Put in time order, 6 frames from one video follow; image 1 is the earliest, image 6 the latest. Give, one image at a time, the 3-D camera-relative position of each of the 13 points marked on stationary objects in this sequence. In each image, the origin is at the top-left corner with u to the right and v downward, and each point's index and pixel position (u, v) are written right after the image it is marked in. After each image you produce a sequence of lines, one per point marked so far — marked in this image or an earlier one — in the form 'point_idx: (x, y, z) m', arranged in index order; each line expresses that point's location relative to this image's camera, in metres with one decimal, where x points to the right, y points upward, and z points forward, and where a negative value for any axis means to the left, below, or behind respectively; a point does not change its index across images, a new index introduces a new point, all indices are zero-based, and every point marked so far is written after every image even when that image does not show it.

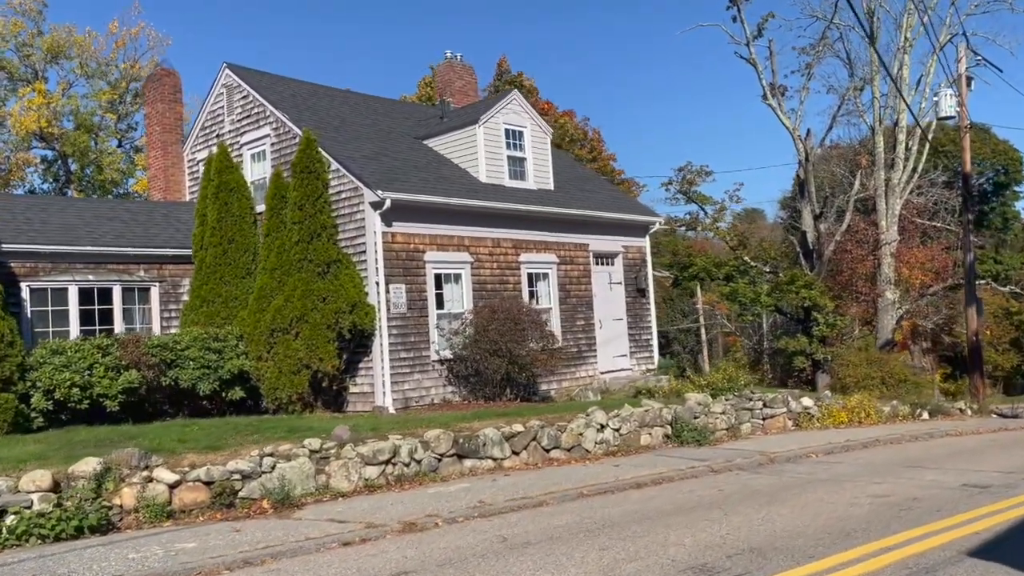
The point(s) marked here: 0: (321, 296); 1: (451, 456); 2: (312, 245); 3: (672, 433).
0: (-3.1, -0.1, +14.8) m
1: (-0.8, -2.2, +11.8) m
2: (-3.3, +0.7, +14.9) m
3: (+2.7, -2.4, +15.3) m
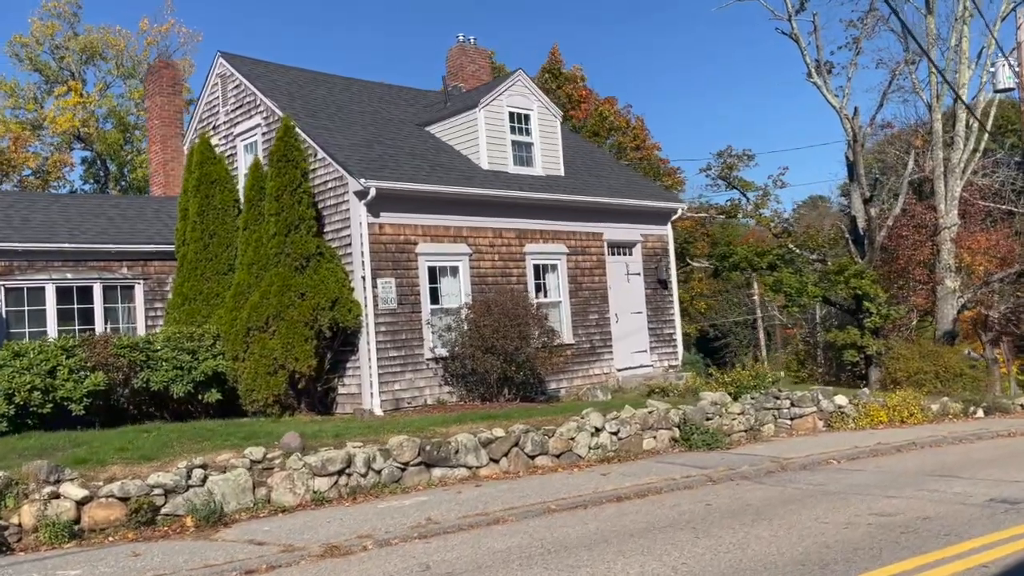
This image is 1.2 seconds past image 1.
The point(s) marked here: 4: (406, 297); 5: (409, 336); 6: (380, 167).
0: (-3.3, -0.1, +13.9) m
1: (-1.1, -2.1, +10.8) m
2: (-3.4, +0.8, +14.0) m
3: (+2.6, -2.3, +14.0) m
4: (-1.8, -0.2, +15.4) m
5: (-1.7, -0.8, +15.3) m
6: (-2.2, +2.1, +15.4) m
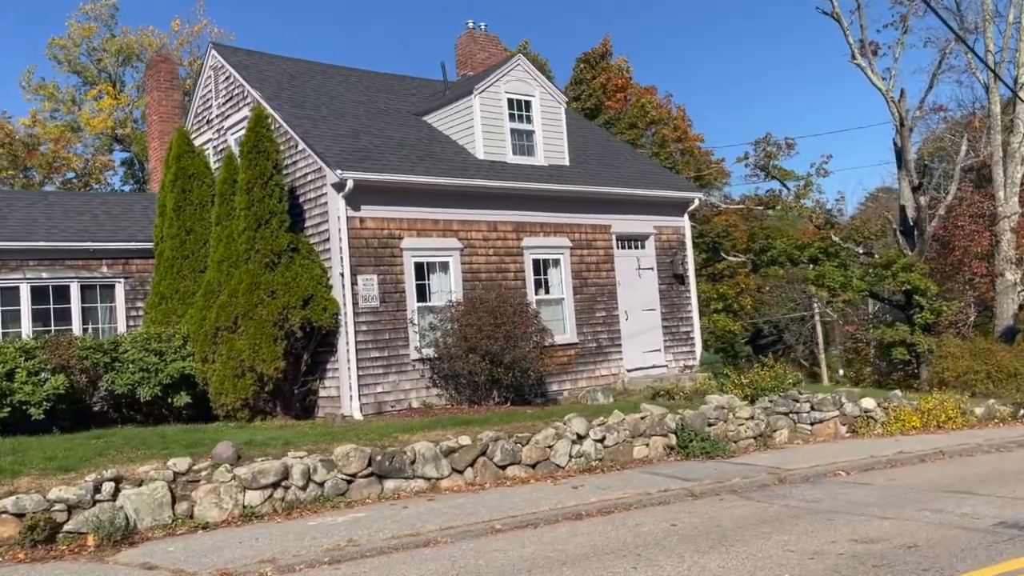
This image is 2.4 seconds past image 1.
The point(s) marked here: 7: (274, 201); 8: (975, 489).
0: (-3.5, 0.0, +13.2) m
1: (-1.6, -2.1, +9.9) m
2: (-3.7, +0.8, +13.3) m
3: (+2.3, -2.2, +12.9) m
4: (-2.0, -0.1, +14.5) m
5: (-1.9, -0.8, +14.5) m
6: (-2.4, +2.1, +14.6) m
7: (-3.5, +1.3, +13.5) m
8: (+5.0, -2.2, +9.9) m
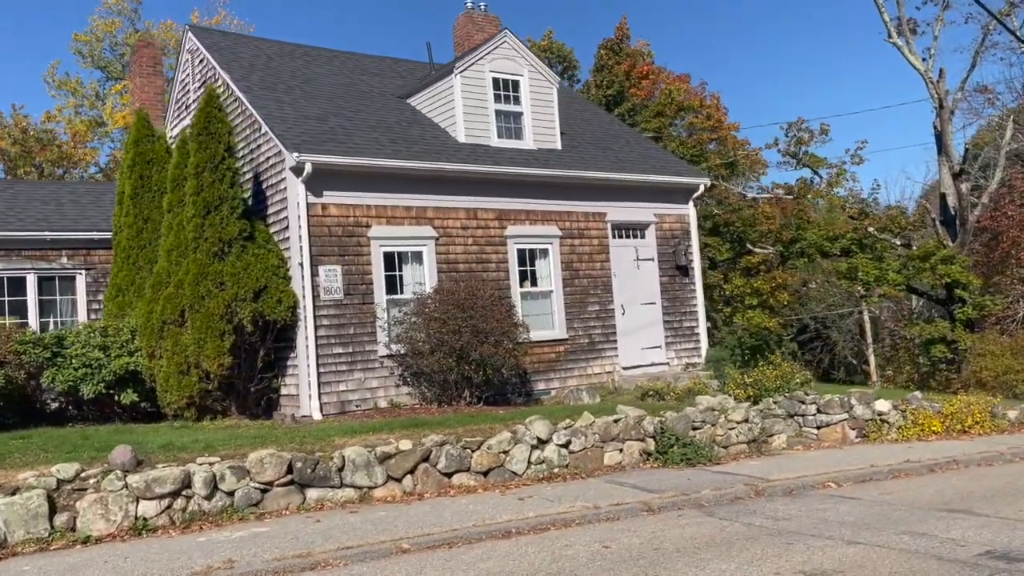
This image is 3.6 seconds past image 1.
0: (-4.0, +0.1, +12.3) m
1: (-2.2, -1.9, +9.0) m
2: (-4.2, +0.9, +12.5) m
3: (+1.8, -2.1, +11.8) m
4: (-2.3, 0.0, +13.6) m
5: (-2.3, -0.6, +13.6) m
6: (-2.8, +2.2, +13.7) m
7: (-4.0, +1.4, +12.7) m
8: (+4.4, -2.1, +8.6) m
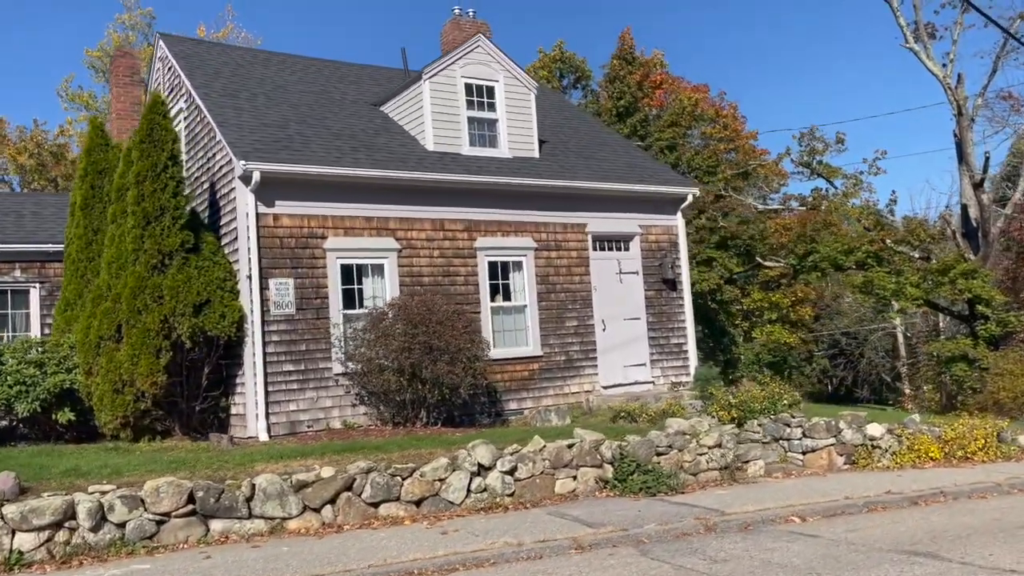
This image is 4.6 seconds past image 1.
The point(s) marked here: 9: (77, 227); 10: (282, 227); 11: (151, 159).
0: (-4.6, -0.1, +11.8) m
1: (-3.0, -2.1, +8.3) m
2: (-4.8, +0.7, +11.9) m
3: (+1.2, -2.3, +10.9) m
4: (-2.9, -0.2, +13.0) m
5: (-2.9, -0.8, +12.9) m
6: (-3.4, +2.0, +13.1) m
7: (-4.6, +1.2, +12.1) m
8: (+3.6, -2.2, +7.6) m
9: (-6.4, +0.9, +13.3) m
10: (-3.3, +0.9, +12.8) m
11: (-4.8, +1.7, +12.1) m
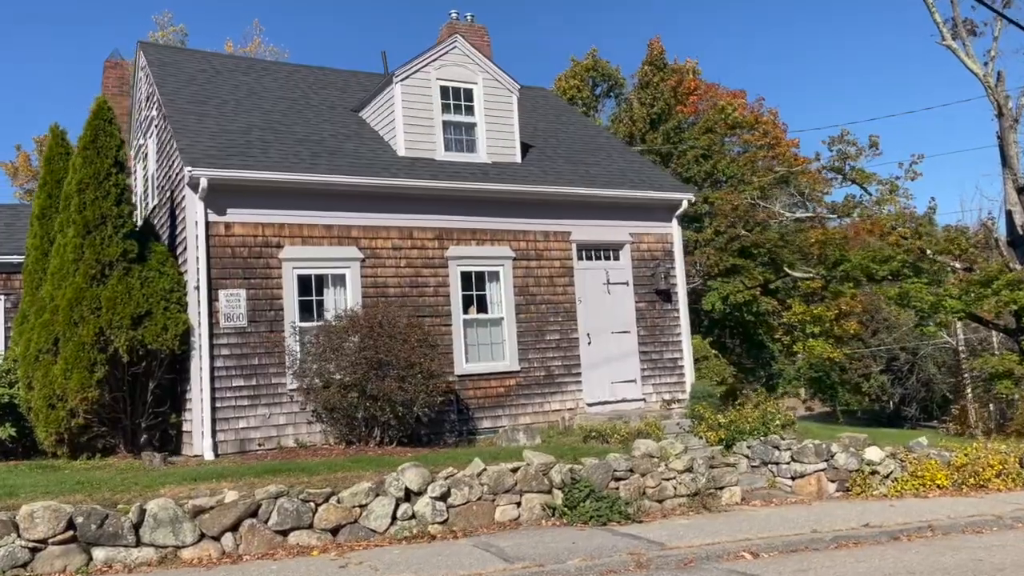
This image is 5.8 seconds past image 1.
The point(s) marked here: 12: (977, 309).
0: (-5.2, -0.2, +11.3) m
1: (-3.8, -2.2, +7.7) m
2: (-5.4, +0.6, +11.5) m
3: (+0.6, -2.4, +10.0) m
4: (-3.4, -0.3, +12.4) m
5: (-3.4, -1.0, +12.3) m
6: (-3.9, +1.9, +12.6) m
7: (-5.2, +1.1, +11.7) m
8: (+2.7, -2.3, +6.6) m
9: (-6.9, +0.7, +13.0) m
10: (-3.8, +0.7, +12.3) m
11: (-5.4, +1.6, +11.7) m
12: (+10.1, -0.4, +20.2) m
